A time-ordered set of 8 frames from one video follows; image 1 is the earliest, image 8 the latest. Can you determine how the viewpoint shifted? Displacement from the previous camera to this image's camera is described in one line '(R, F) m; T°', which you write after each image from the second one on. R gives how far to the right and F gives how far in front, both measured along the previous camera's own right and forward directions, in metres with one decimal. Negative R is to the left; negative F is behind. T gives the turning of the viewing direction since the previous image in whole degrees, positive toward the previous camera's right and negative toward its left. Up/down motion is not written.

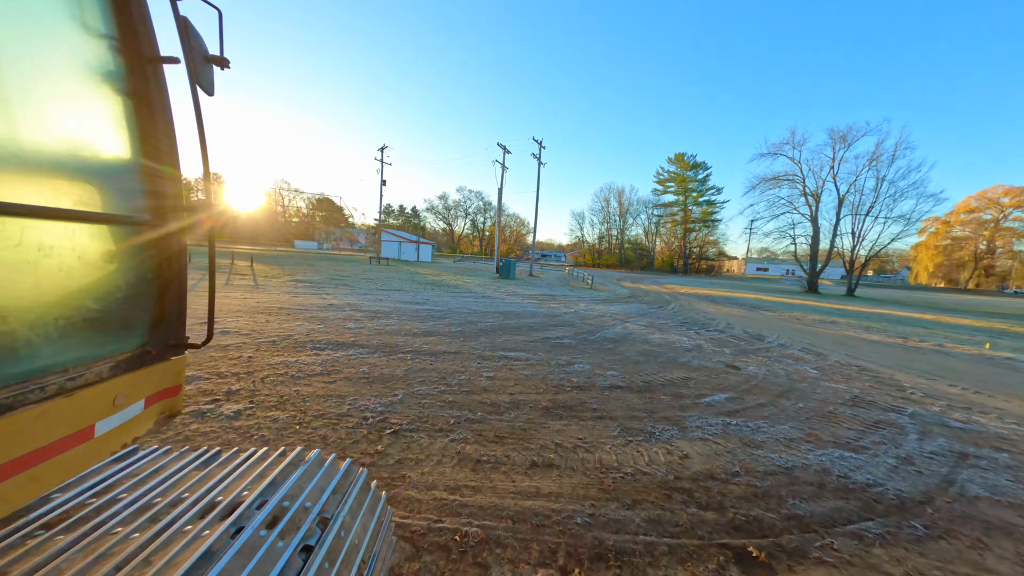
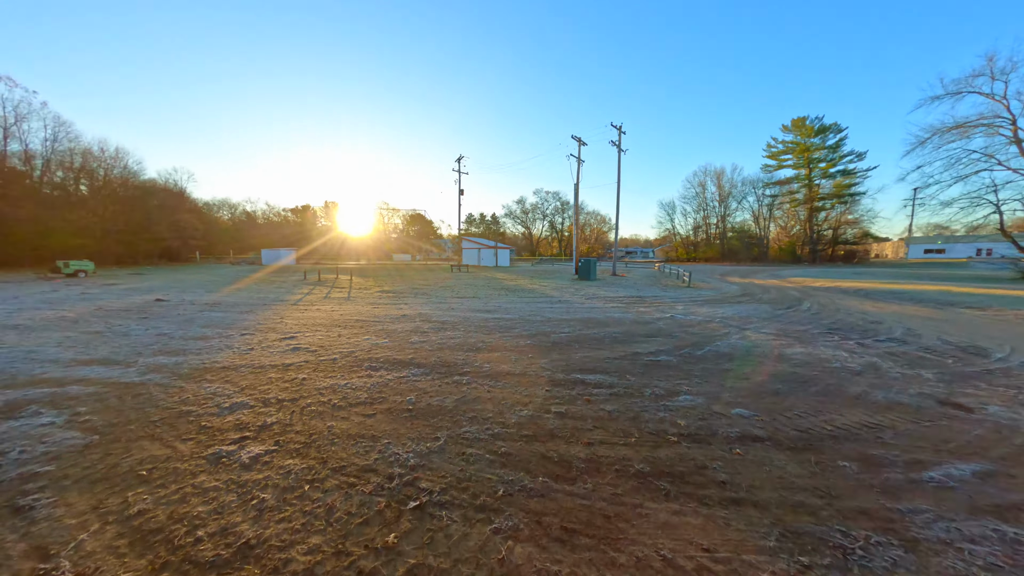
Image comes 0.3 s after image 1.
(+0.1, +1.3) m; -12°
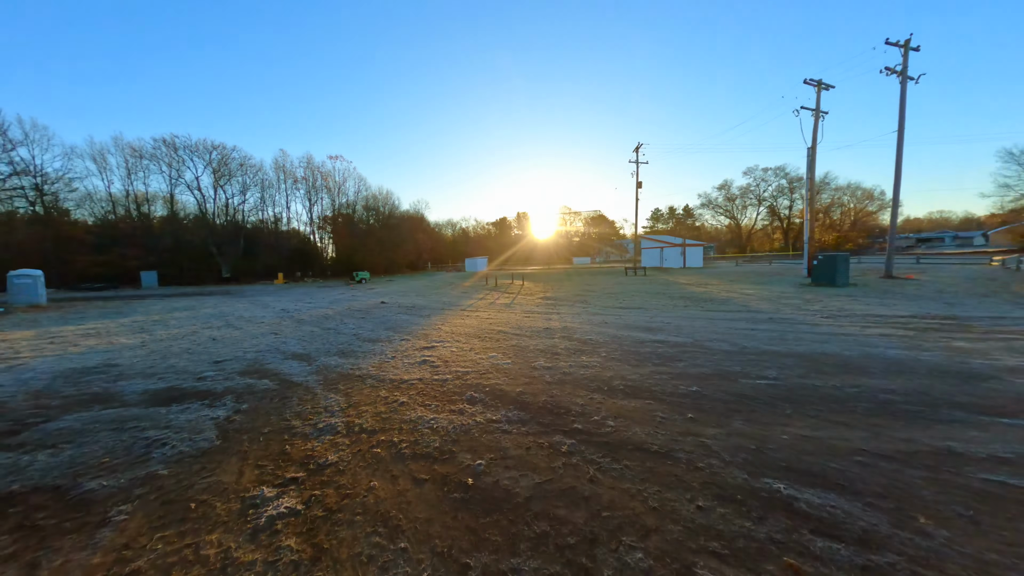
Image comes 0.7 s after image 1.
(+0.6, +2.0) m; -29°
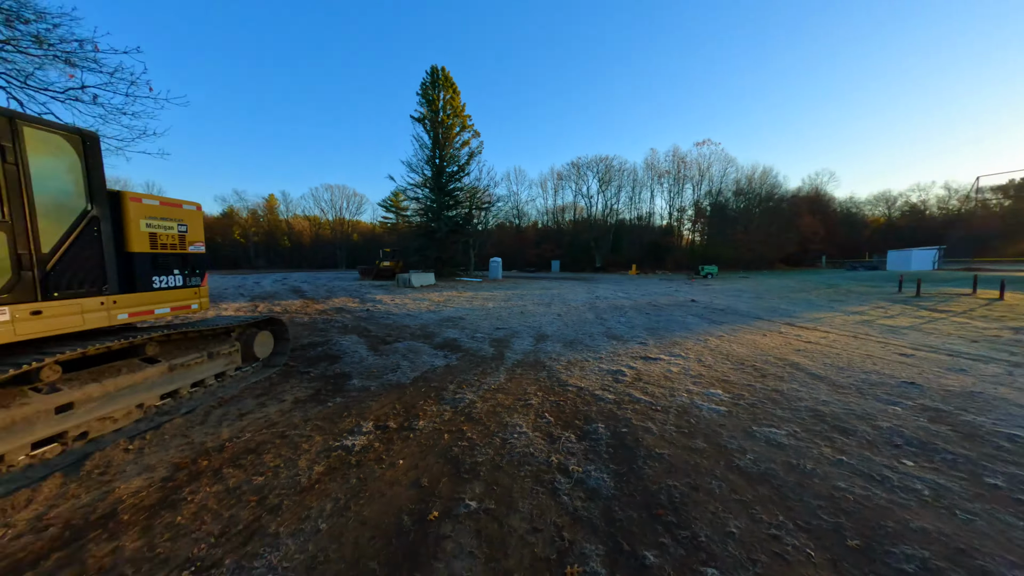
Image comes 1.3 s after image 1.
(+1.5, +1.9) m; -51°
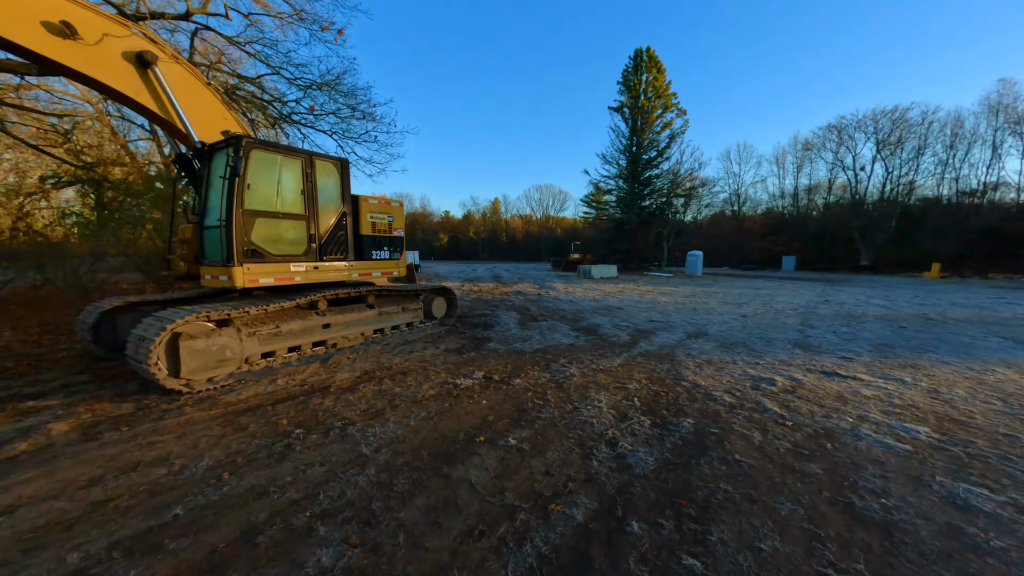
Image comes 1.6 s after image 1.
(+0.9, 0.0) m; -29°
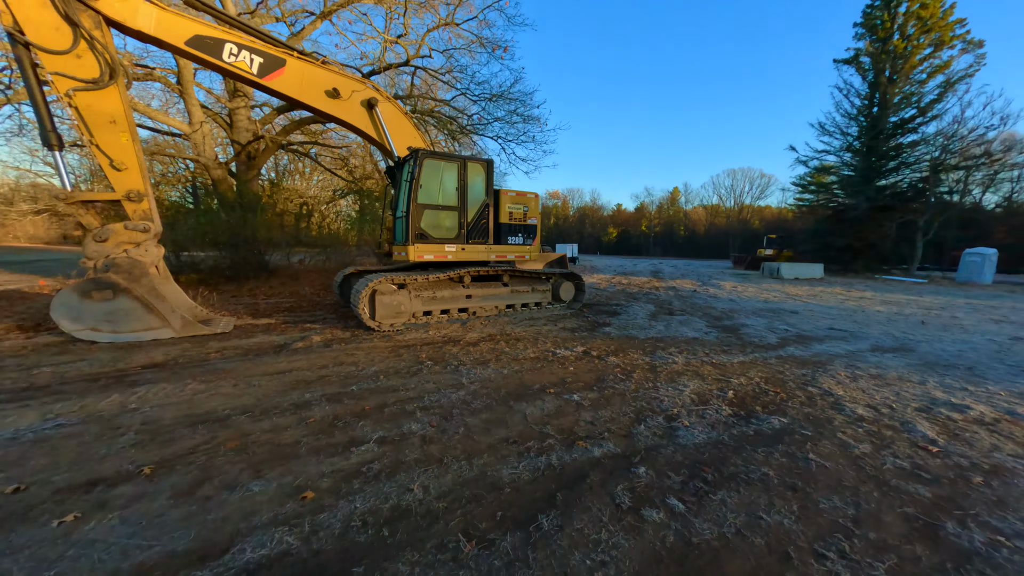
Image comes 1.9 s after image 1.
(+0.8, -0.4) m; -26°
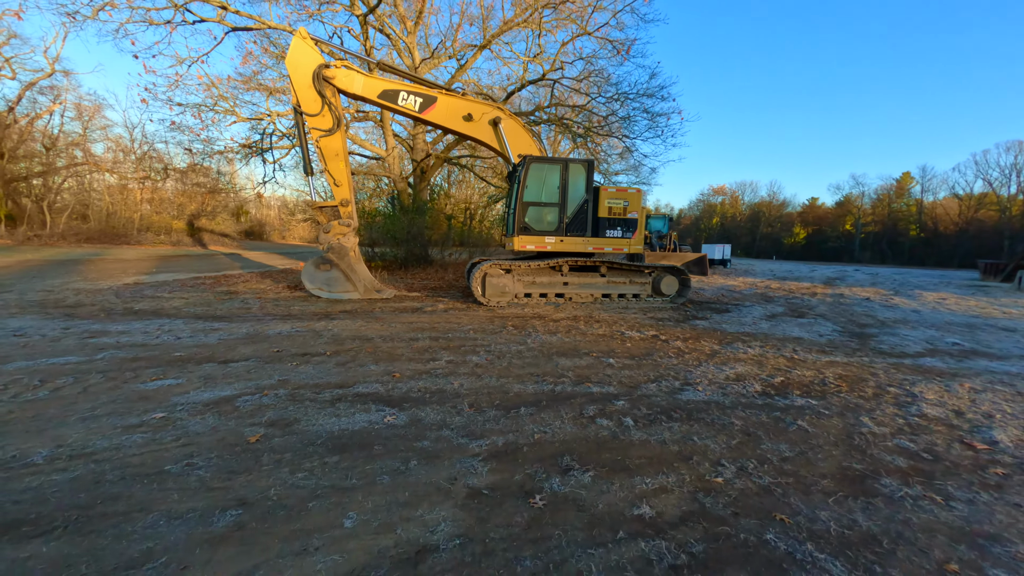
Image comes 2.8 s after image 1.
(+1.0, -0.7) m; -22°
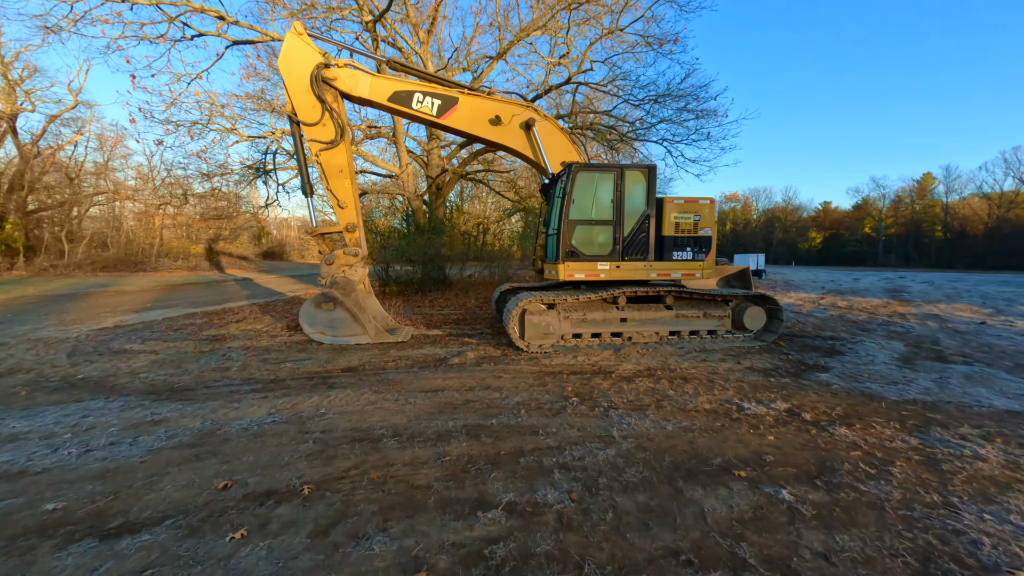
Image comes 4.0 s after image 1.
(-0.5, +1.5) m; -2°
